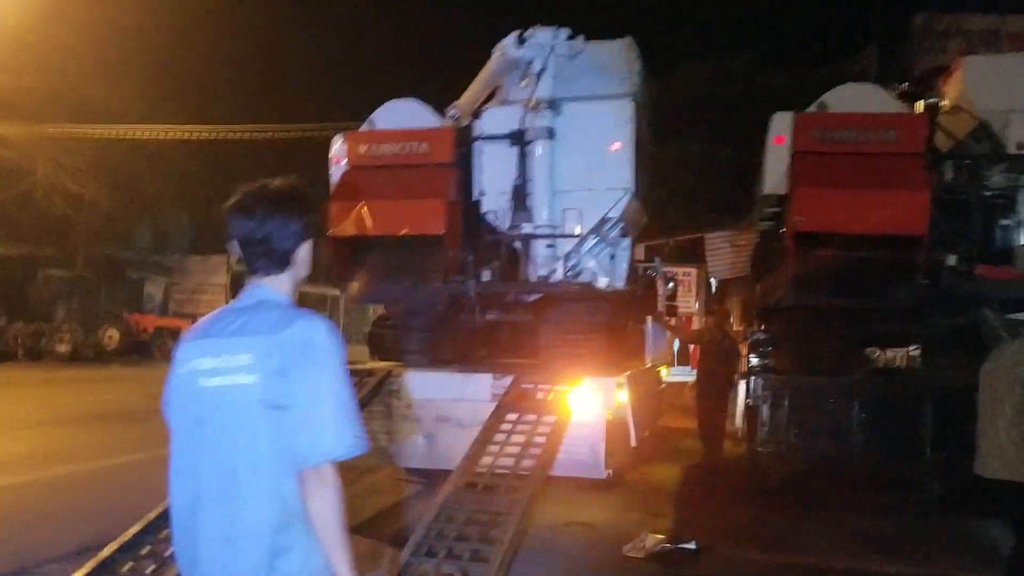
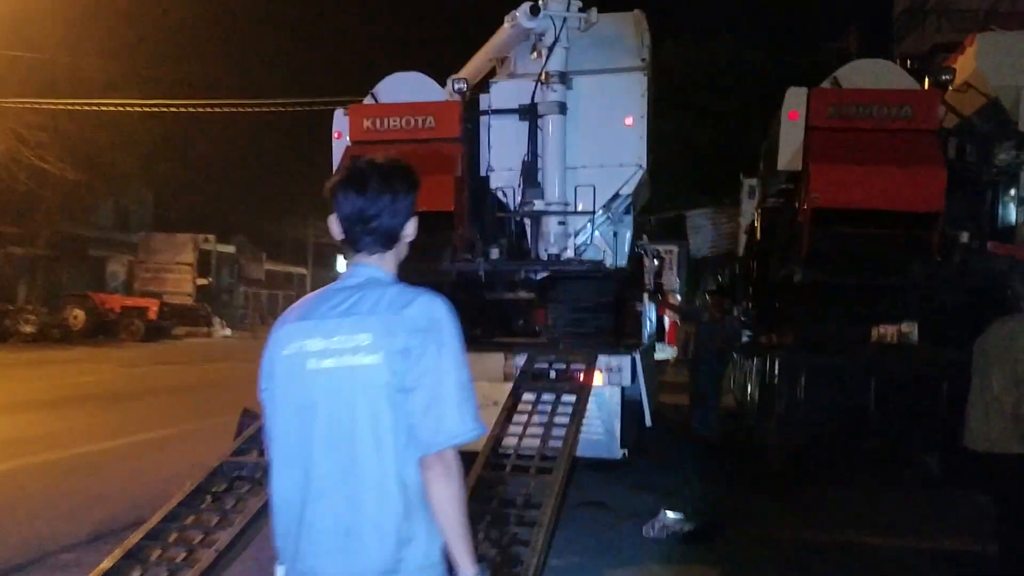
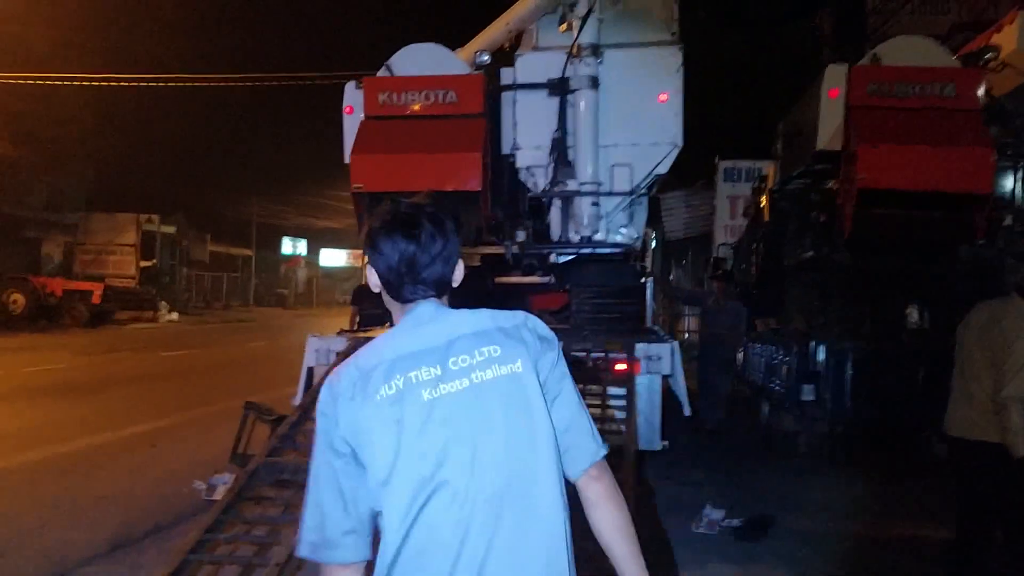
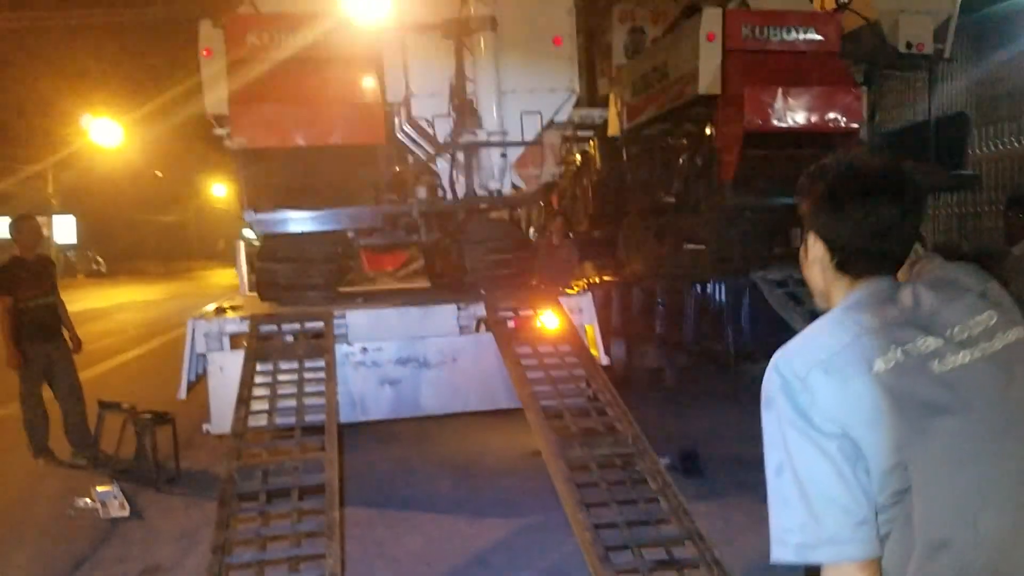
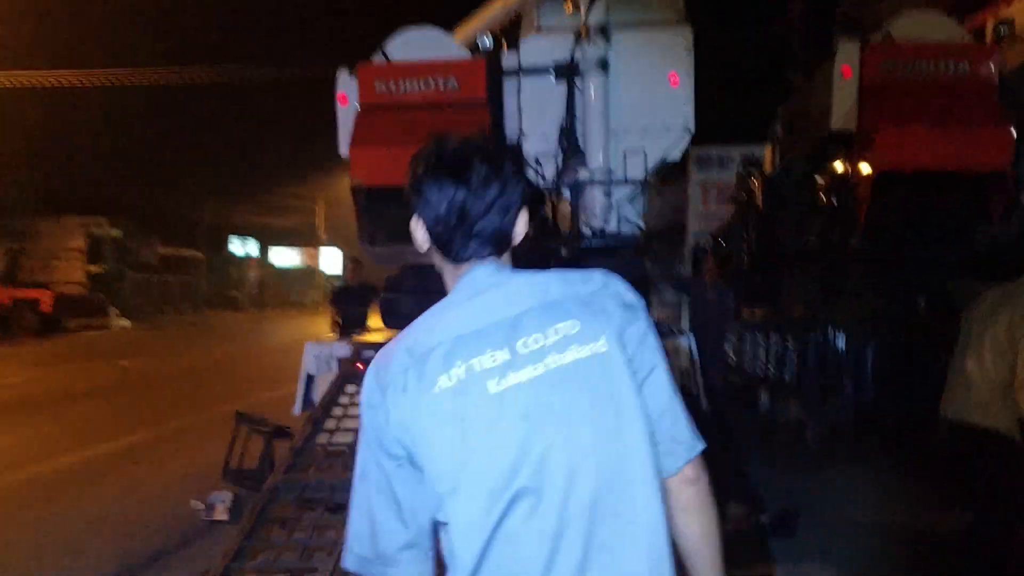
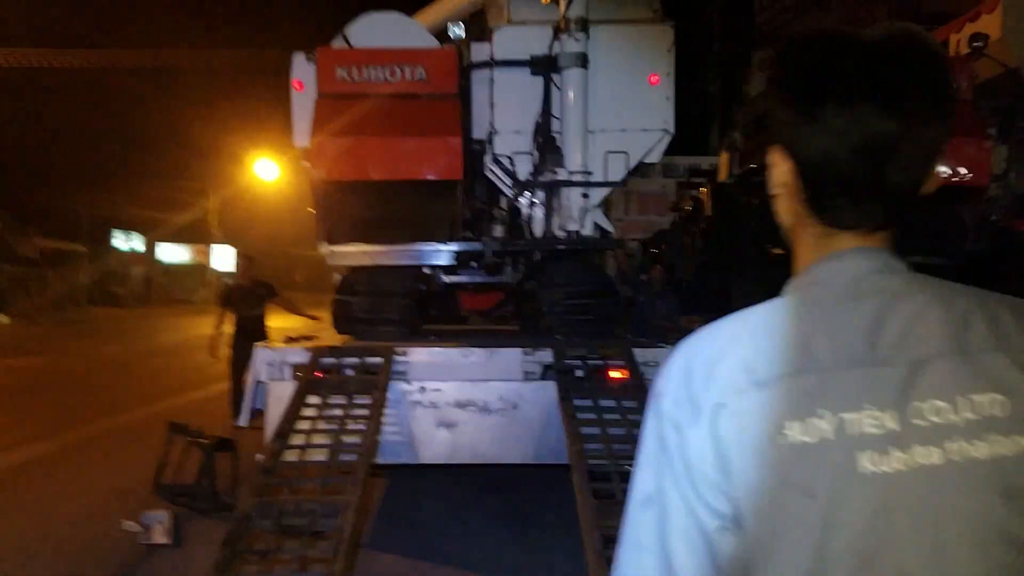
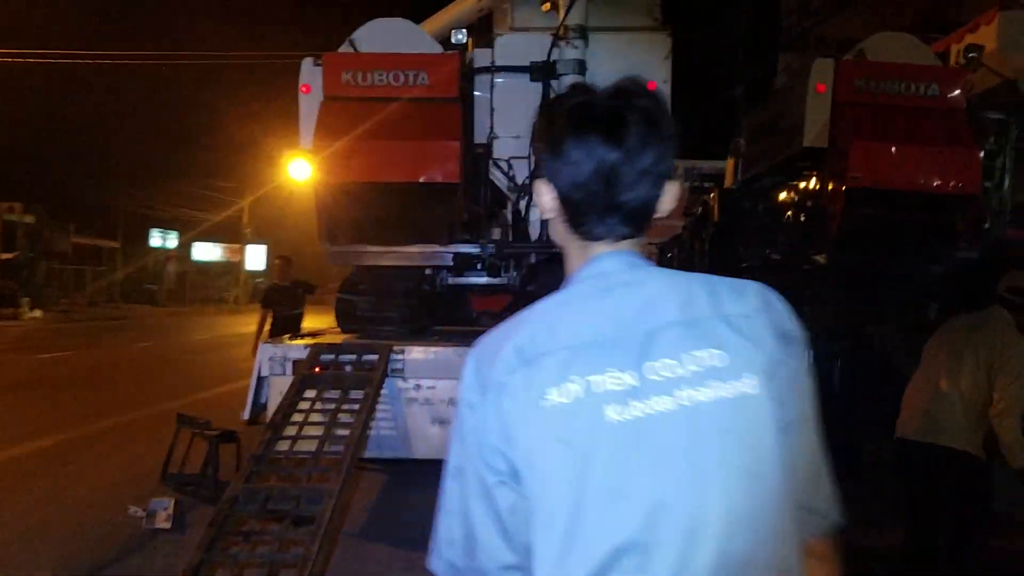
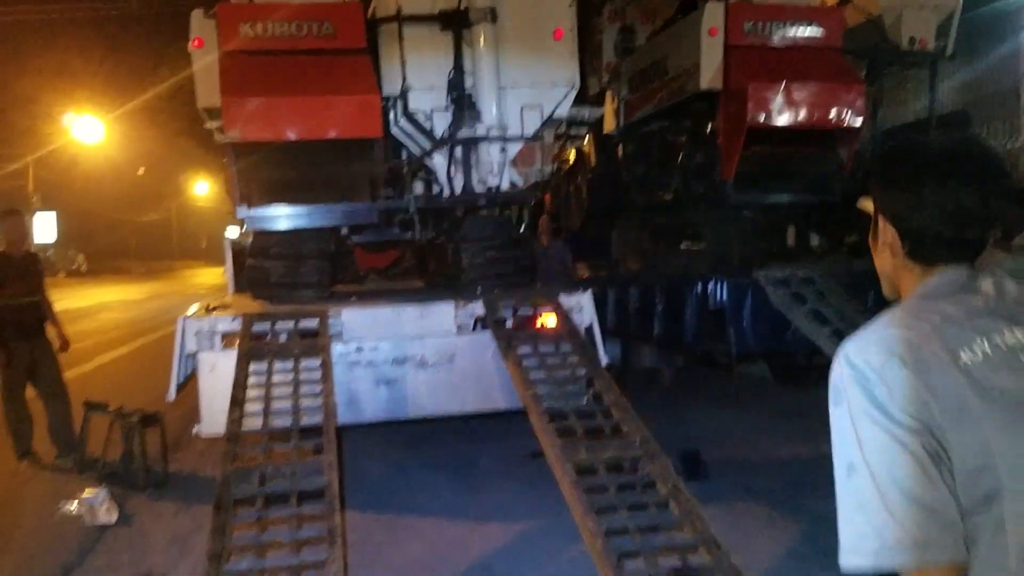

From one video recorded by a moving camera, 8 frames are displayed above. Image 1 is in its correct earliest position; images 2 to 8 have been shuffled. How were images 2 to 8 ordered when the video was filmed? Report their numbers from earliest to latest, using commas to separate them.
2, 3, 5, 7, 6, 8, 4
